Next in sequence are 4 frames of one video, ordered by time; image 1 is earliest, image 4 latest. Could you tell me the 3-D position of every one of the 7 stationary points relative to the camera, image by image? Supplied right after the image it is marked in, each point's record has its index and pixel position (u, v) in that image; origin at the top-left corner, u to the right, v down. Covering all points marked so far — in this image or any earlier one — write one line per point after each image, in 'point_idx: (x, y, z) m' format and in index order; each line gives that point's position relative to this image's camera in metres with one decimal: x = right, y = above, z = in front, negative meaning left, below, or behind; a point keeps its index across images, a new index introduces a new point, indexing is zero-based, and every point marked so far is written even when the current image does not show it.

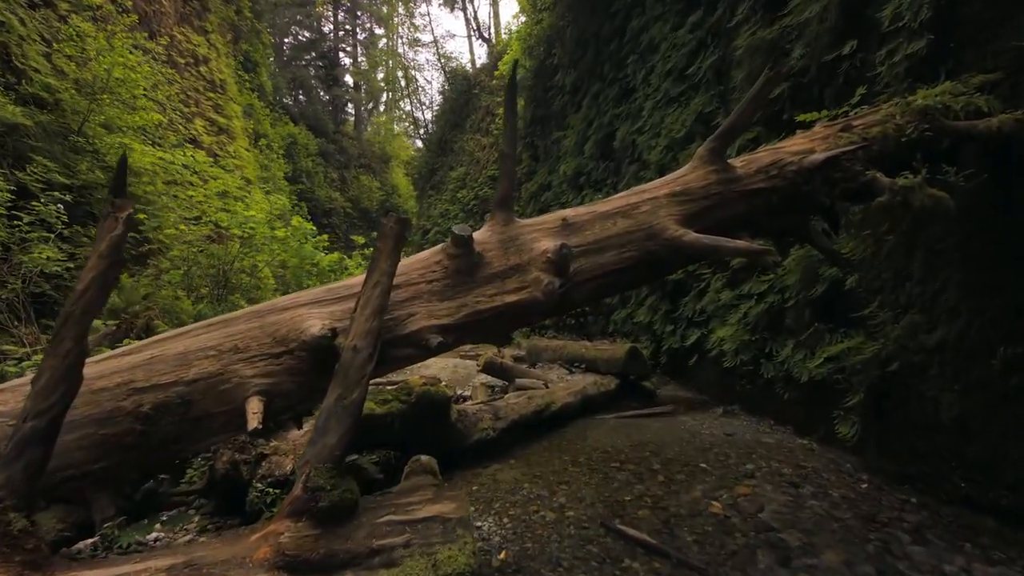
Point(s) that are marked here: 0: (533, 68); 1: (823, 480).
0: (+0.6, +6.0, +13.7) m
1: (+2.2, -1.4, +3.5) m
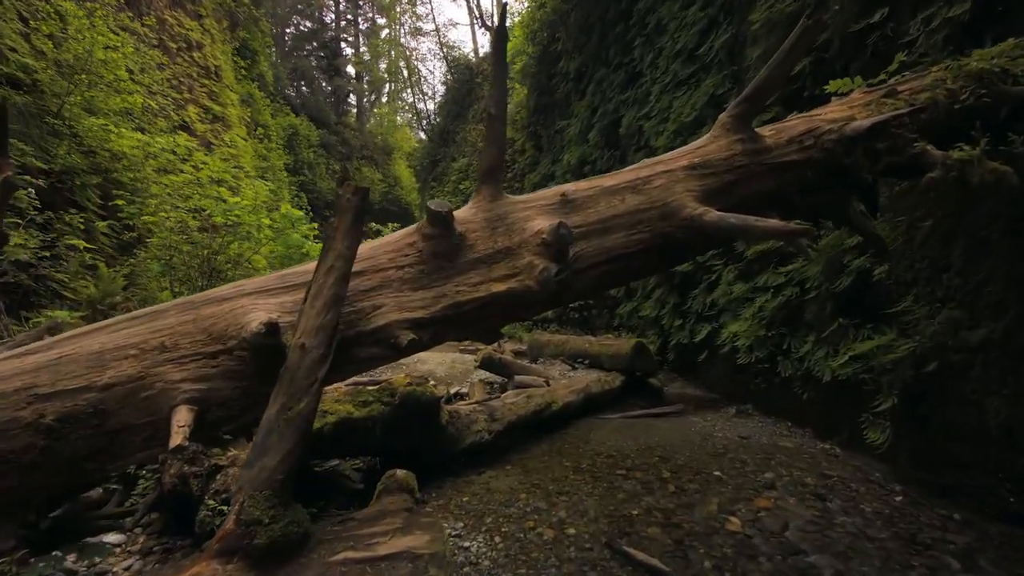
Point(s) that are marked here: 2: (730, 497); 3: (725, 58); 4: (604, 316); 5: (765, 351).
0: (+0.6, +6.2, +13.2) m
1: (+2.2, -1.3, +3.2) m
2: (+1.3, -1.3, +3.0) m
3: (+2.8, +3.1, +6.6) m
4: (+1.5, -0.5, +8.3) m
5: (+2.4, -0.6, +4.8) m
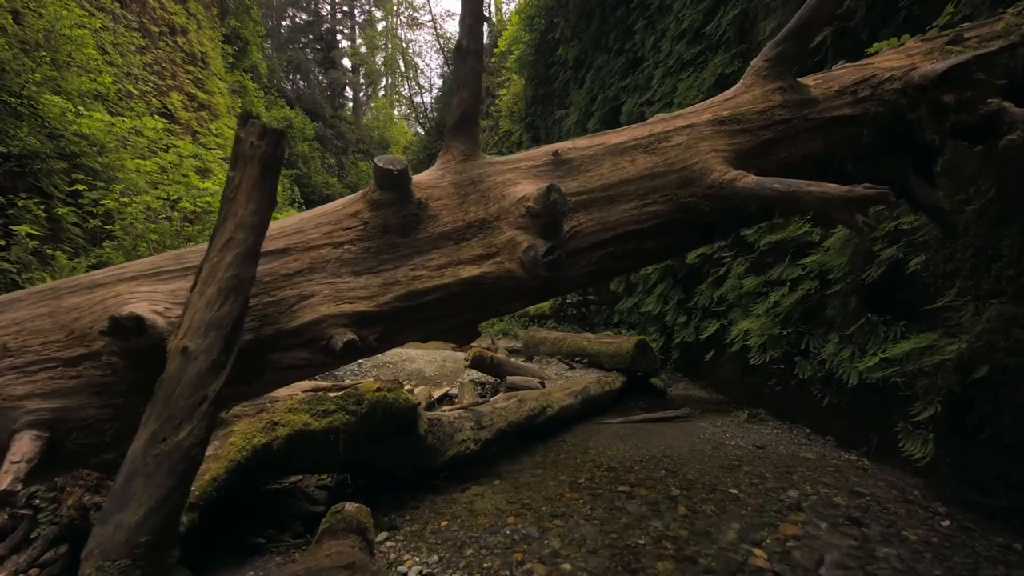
0: (+0.6, +6.3, +12.7) m
1: (+2.1, -1.2, +2.8) m
2: (+1.2, -1.2, +2.6) m
3: (+2.8, +3.1, +6.2) m
4: (+1.4, -0.4, +7.9) m
5: (+2.3, -0.6, +4.4) m
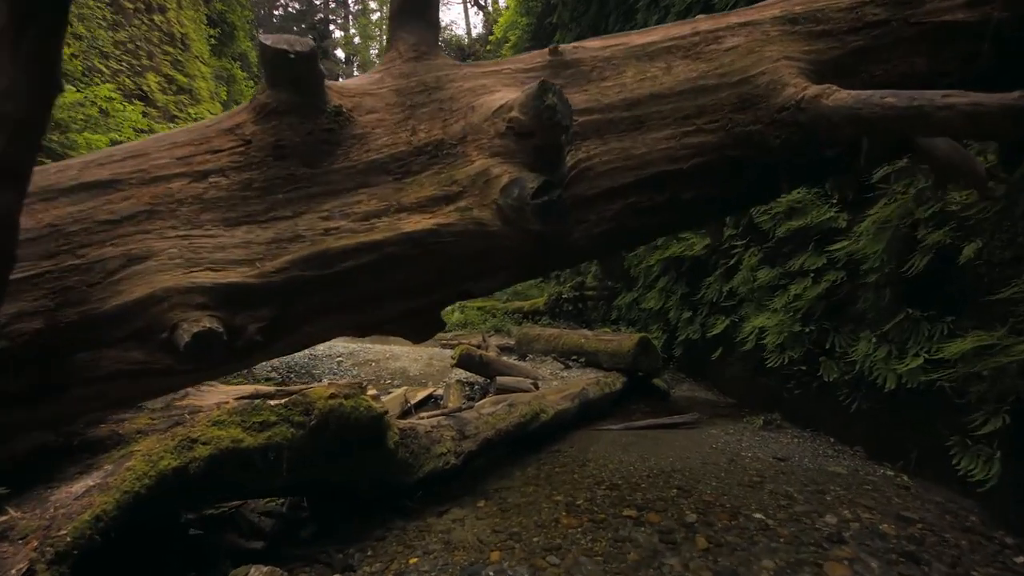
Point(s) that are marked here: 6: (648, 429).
0: (+0.4, +6.4, +12.2) m
1: (+2.0, -1.2, +2.3) m
2: (+1.2, -1.2, +2.1) m
3: (+2.7, +3.2, +5.7) m
4: (+1.3, -0.3, +7.4) m
5: (+2.3, -0.5, +3.9) m
6: (+1.1, -1.2, +4.1) m
